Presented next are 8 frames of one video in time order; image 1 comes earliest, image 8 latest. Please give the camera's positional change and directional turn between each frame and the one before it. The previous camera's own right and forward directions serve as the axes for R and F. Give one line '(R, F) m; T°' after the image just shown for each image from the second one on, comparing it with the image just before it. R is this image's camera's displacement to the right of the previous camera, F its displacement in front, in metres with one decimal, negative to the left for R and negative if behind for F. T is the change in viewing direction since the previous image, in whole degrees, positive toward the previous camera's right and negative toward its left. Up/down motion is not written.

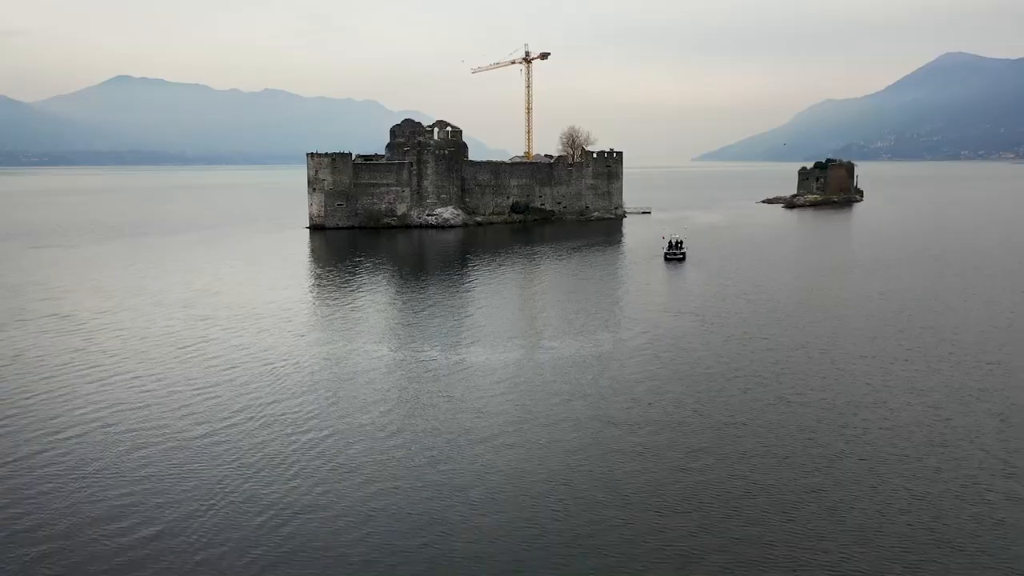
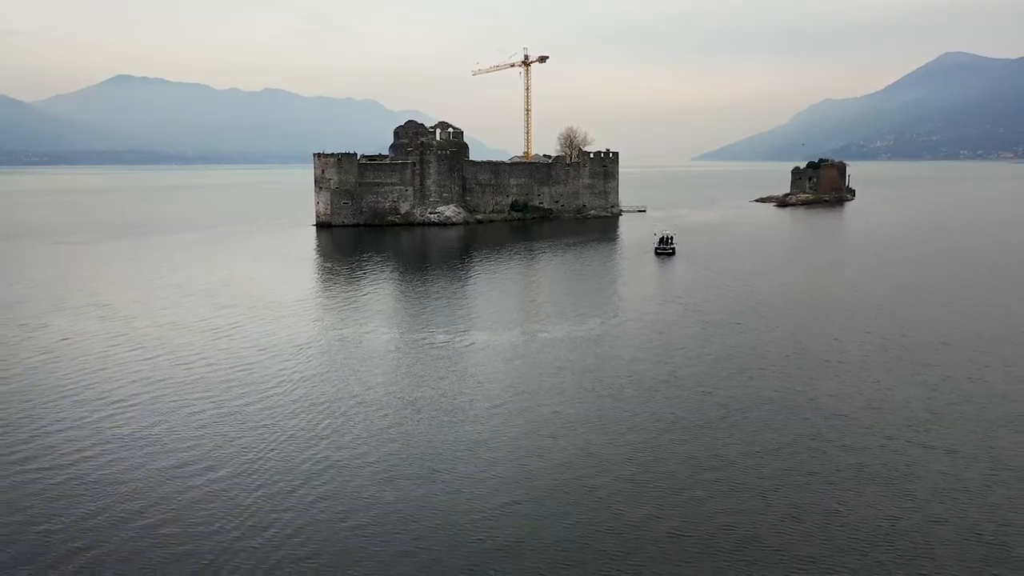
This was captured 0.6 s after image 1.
(0.0, -1.4) m; 0°
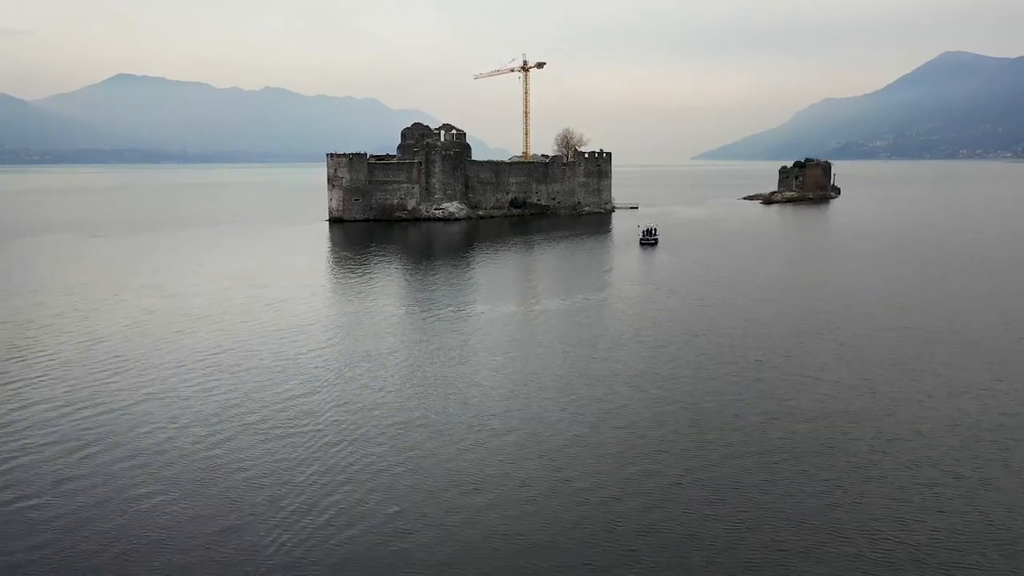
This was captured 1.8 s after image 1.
(0.0, -2.8) m; 0°
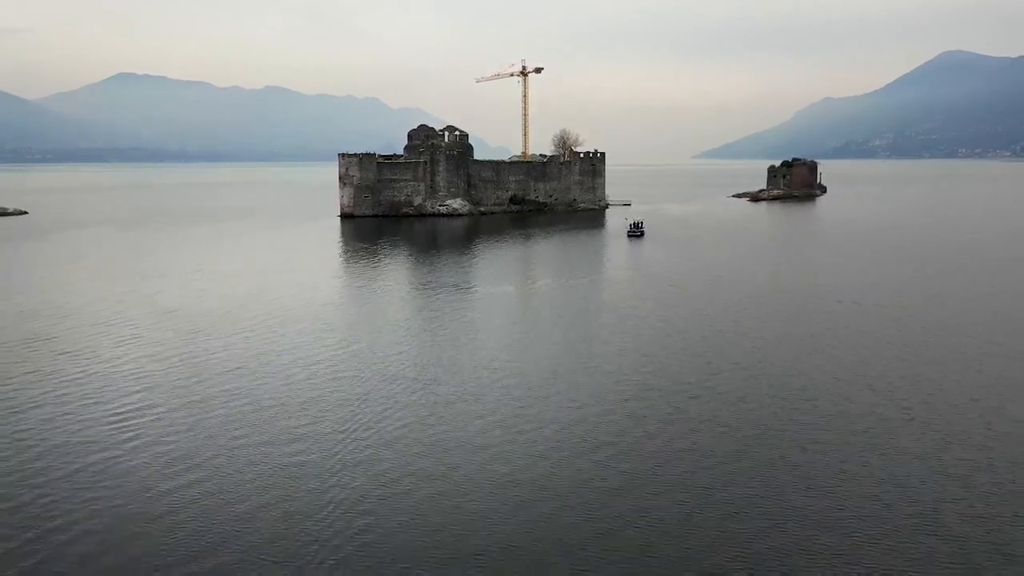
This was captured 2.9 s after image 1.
(0.0, -2.9) m; 0°
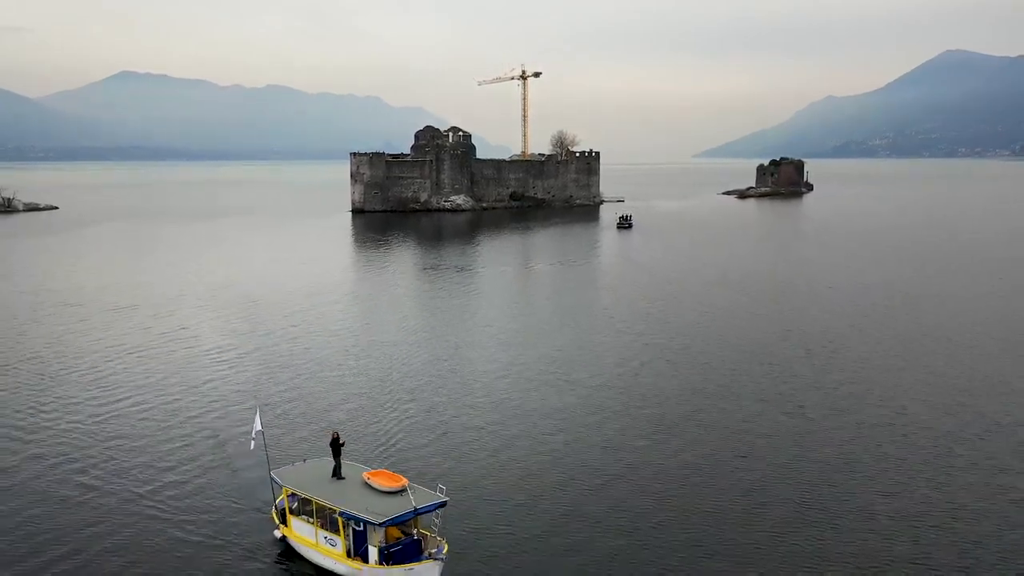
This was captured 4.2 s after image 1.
(0.0, -3.1) m; 0°
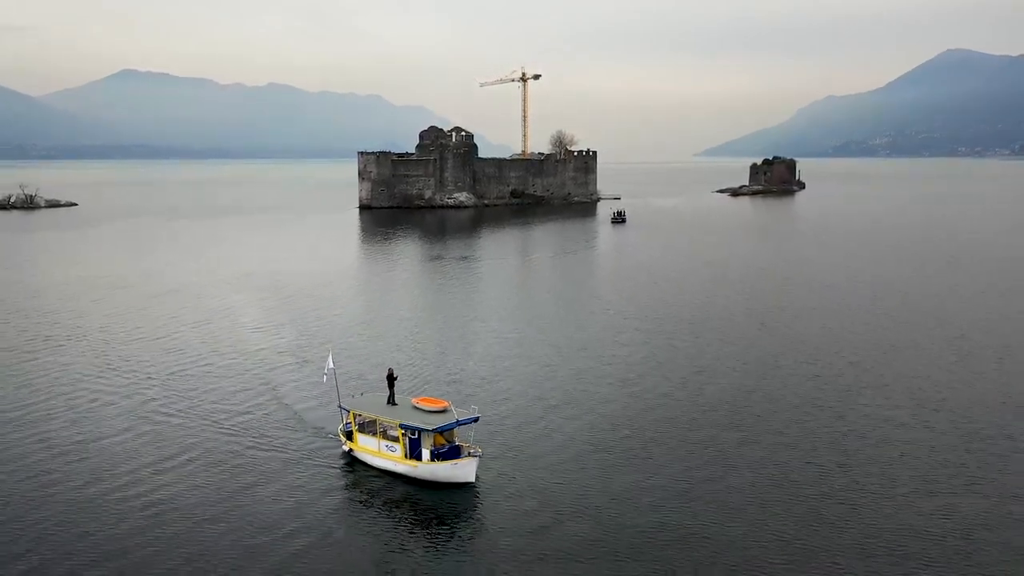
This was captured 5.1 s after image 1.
(0.0, -2.1) m; 0°
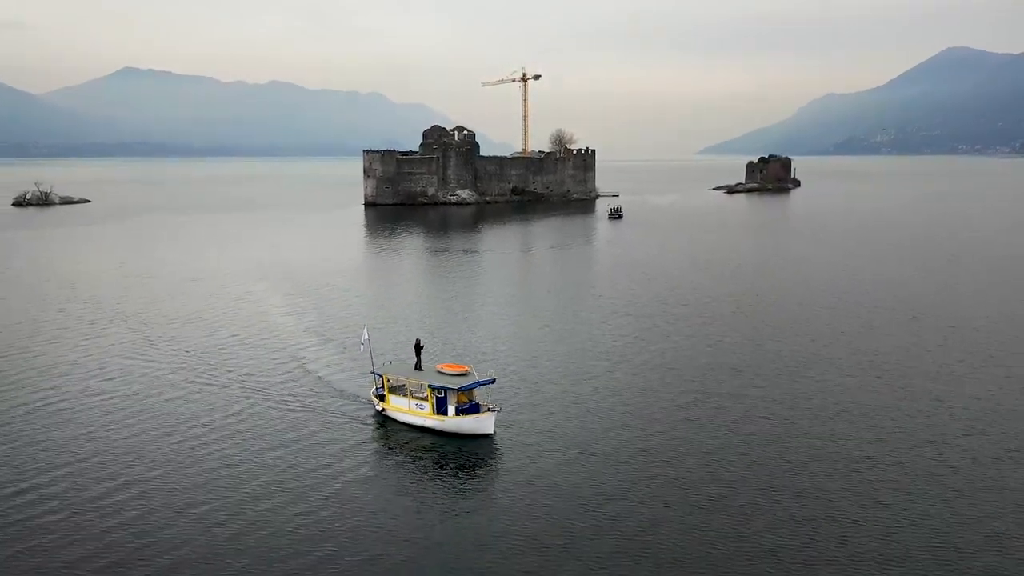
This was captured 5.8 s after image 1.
(0.0, -1.5) m; 0°
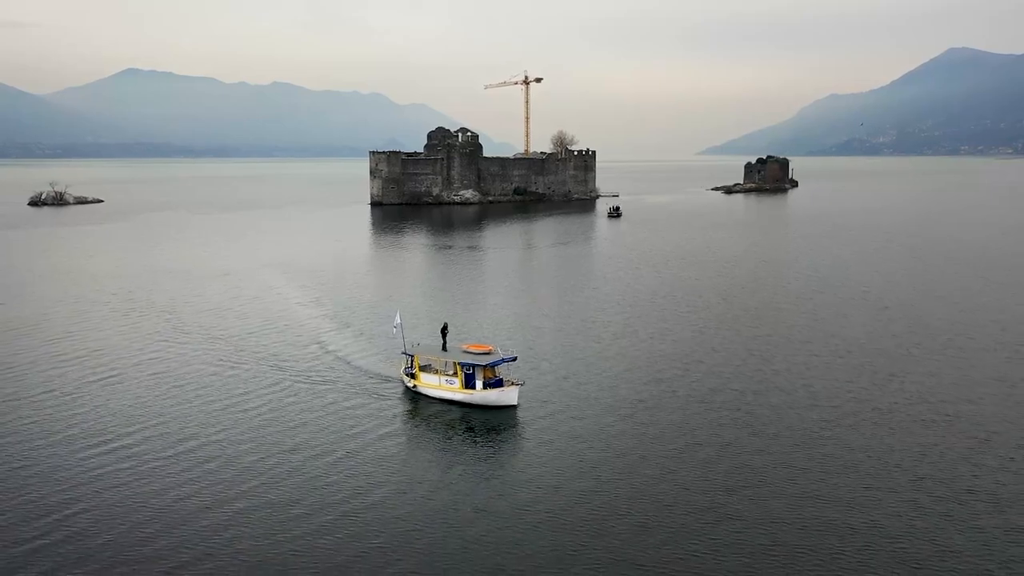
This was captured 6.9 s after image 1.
(-0.1, -1.2) m; 0°
